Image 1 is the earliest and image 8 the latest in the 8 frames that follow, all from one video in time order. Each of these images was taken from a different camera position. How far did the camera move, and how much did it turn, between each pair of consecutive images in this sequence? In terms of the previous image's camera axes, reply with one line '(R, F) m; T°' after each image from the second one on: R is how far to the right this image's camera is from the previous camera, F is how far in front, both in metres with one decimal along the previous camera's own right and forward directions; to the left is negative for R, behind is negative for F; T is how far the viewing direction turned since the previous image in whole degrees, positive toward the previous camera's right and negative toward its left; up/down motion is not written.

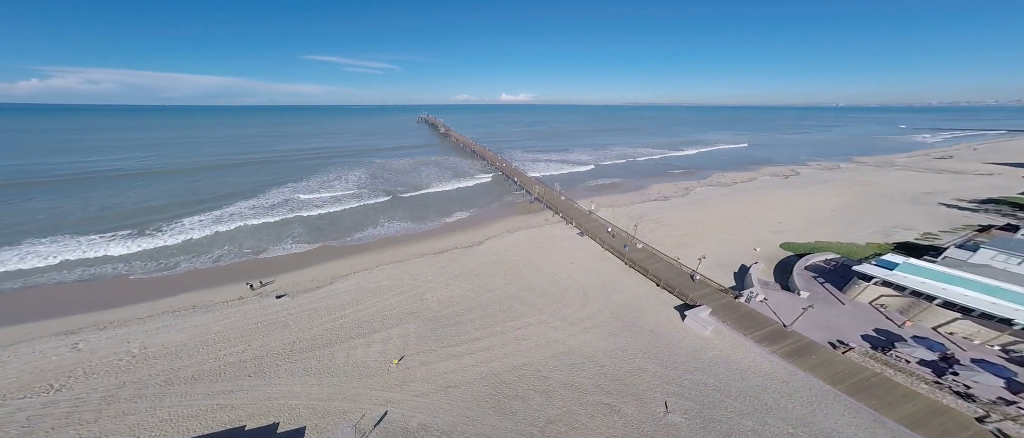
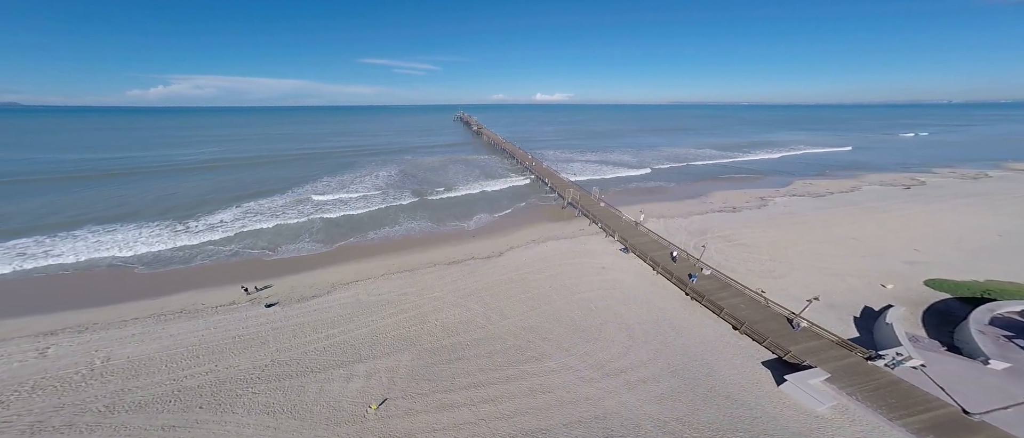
(+0.7, +3.1) m; -8°
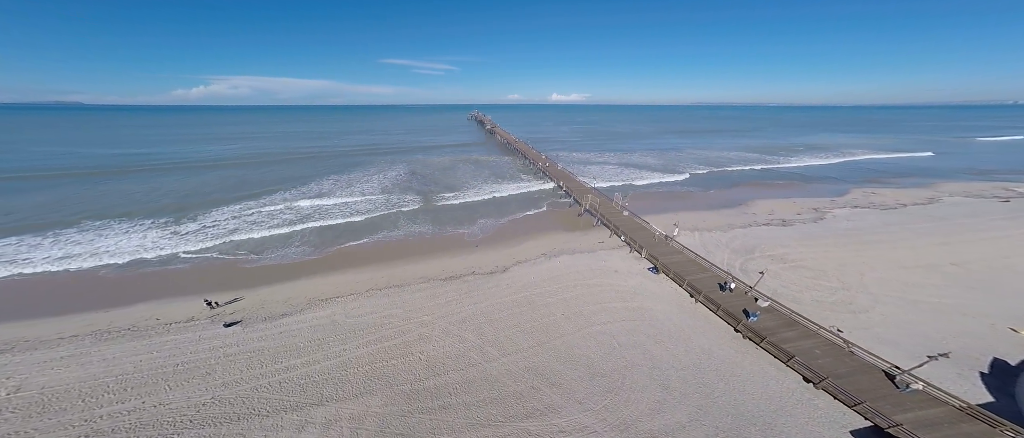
(+0.4, +2.4) m; -3°
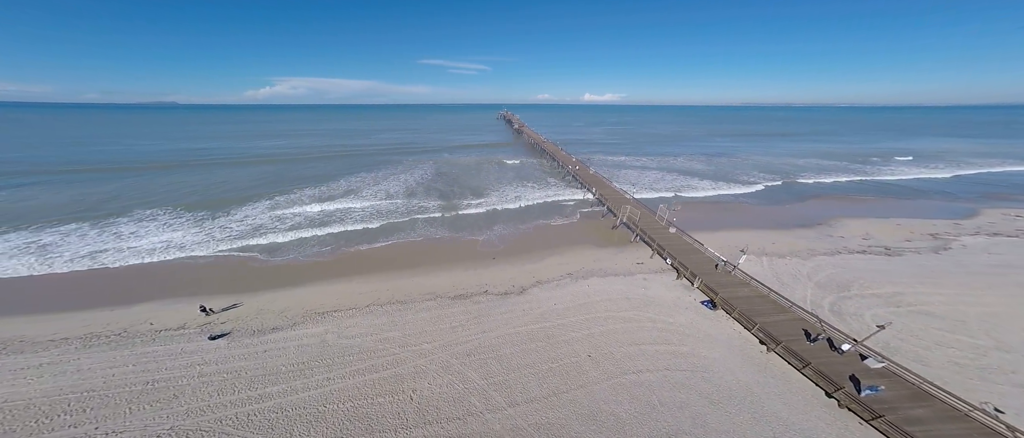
(+0.5, +2.0) m; -6°
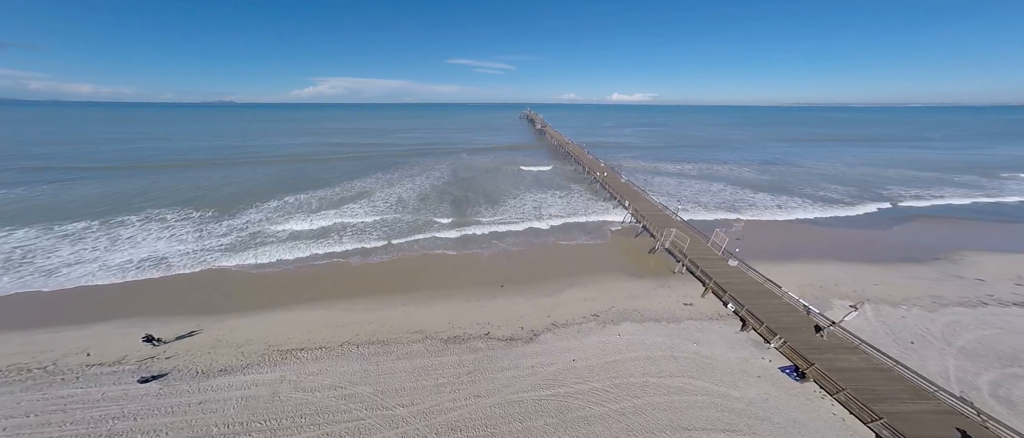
(+0.4, +2.6) m; -4°
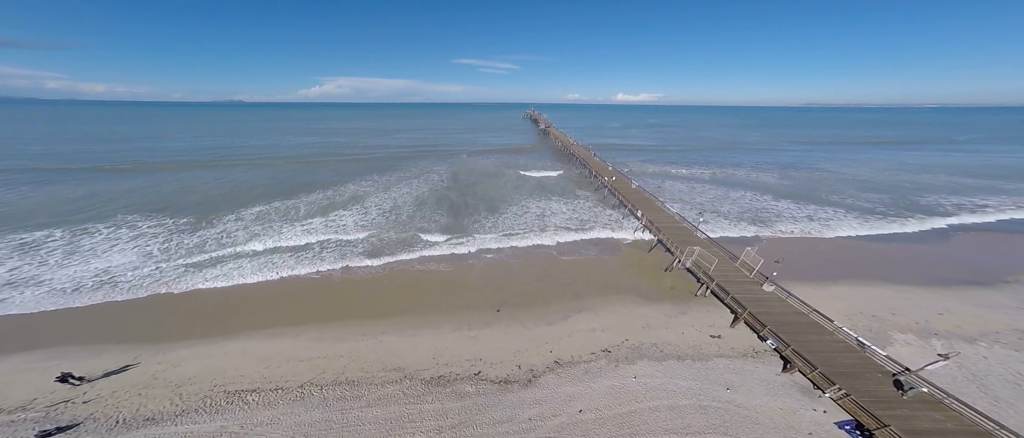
(+0.2, +1.5) m; -1°
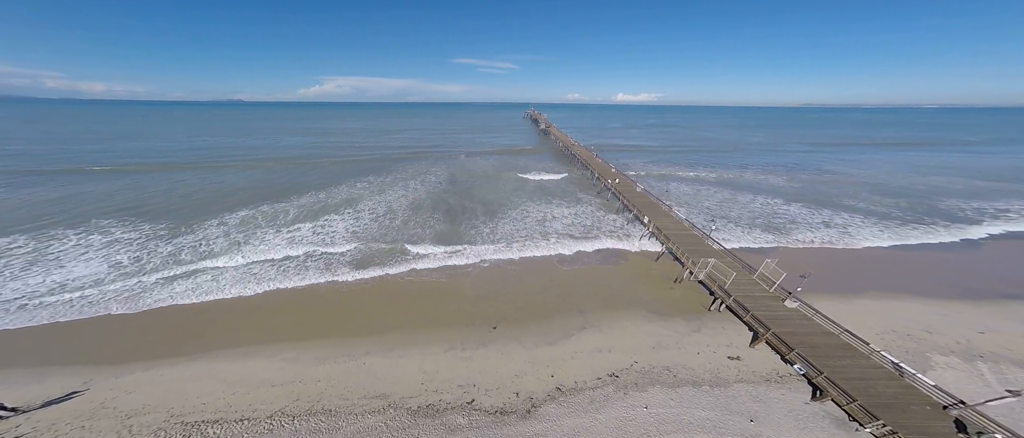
(0.0, +0.8) m; 0°
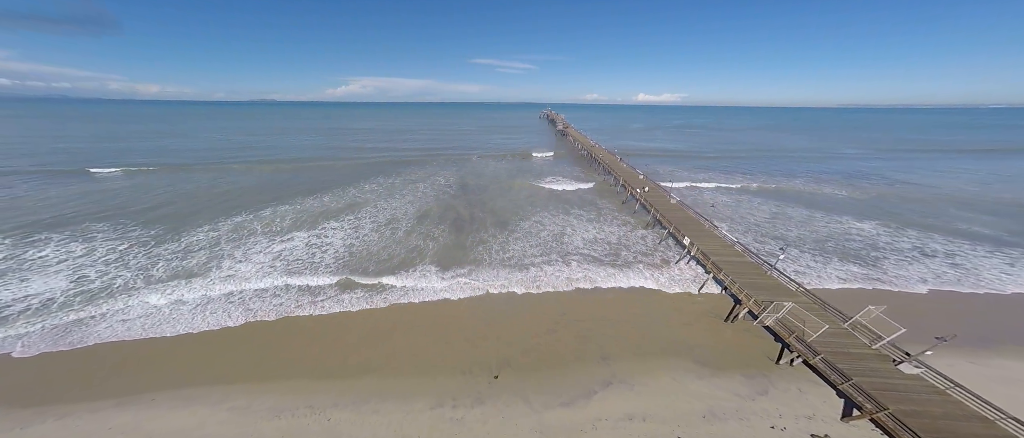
(+0.2, +1.9) m; -3°
